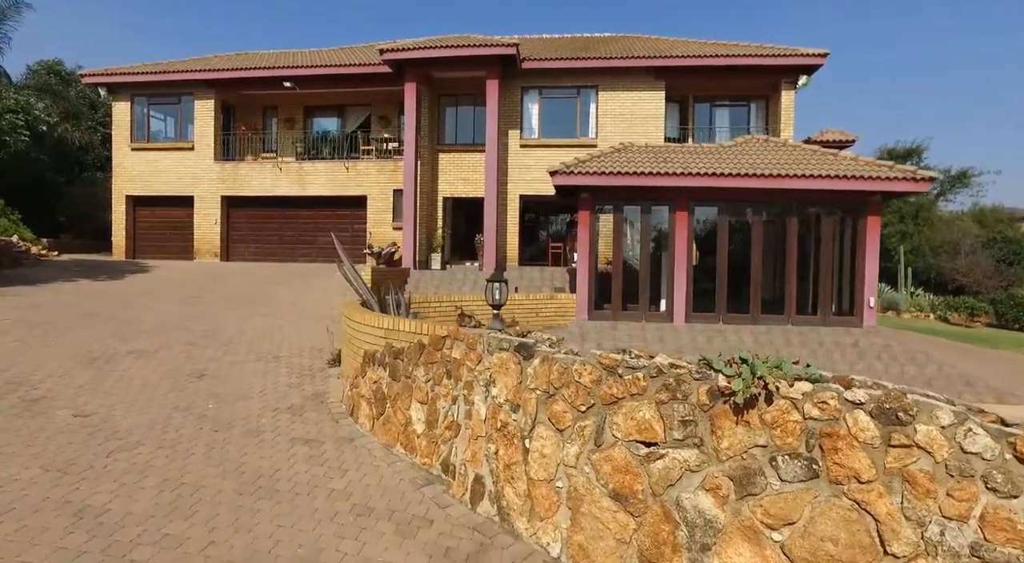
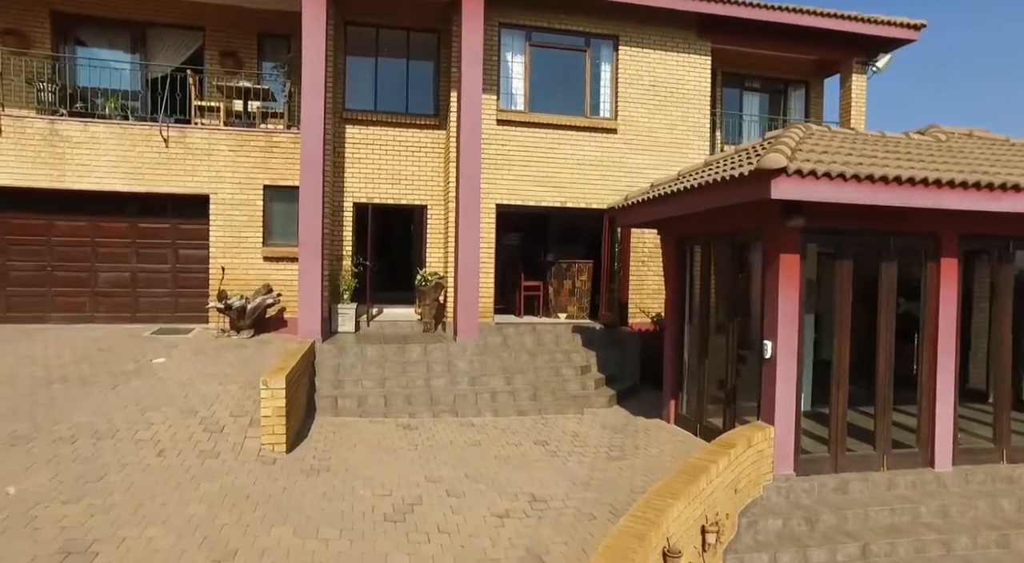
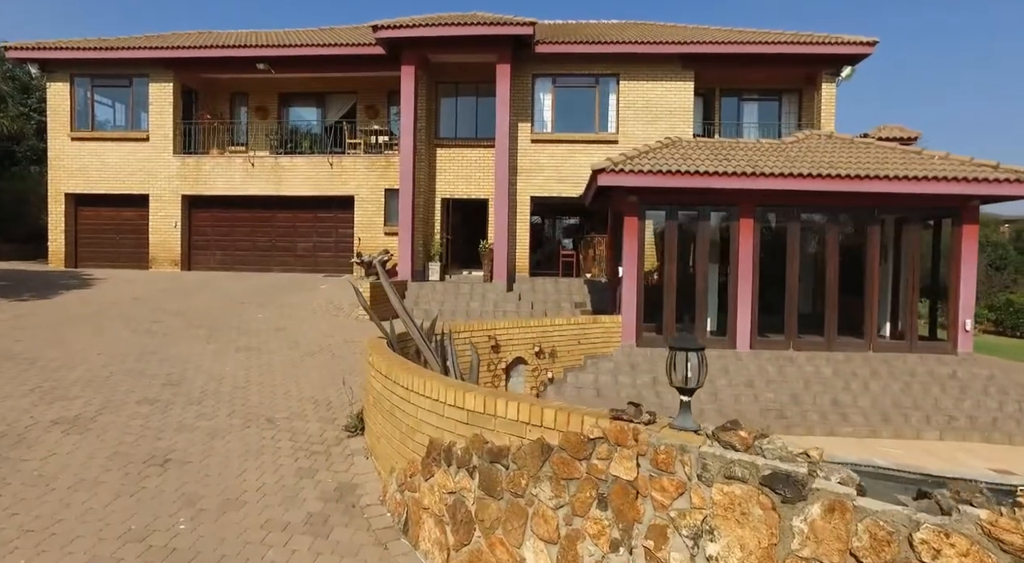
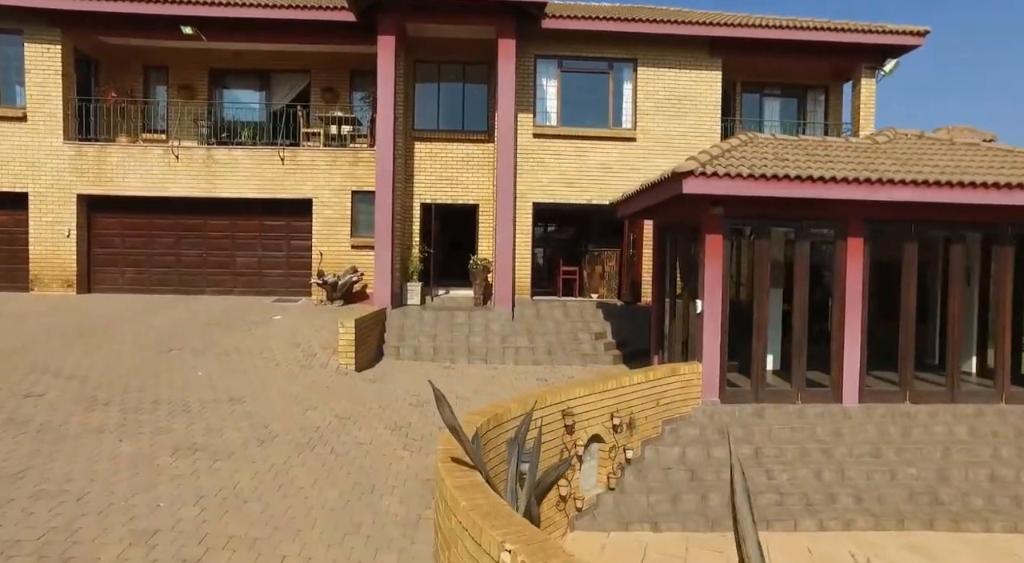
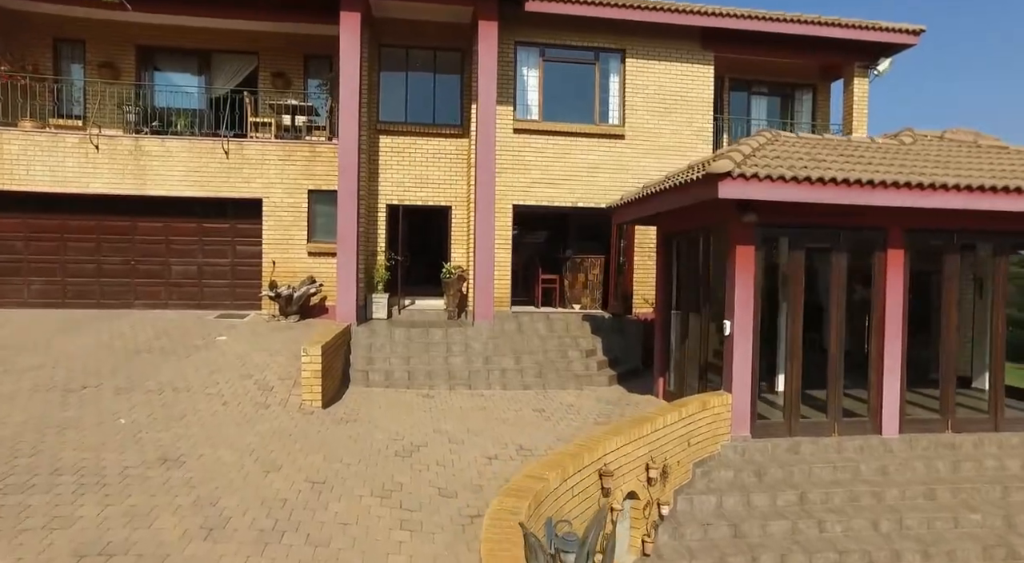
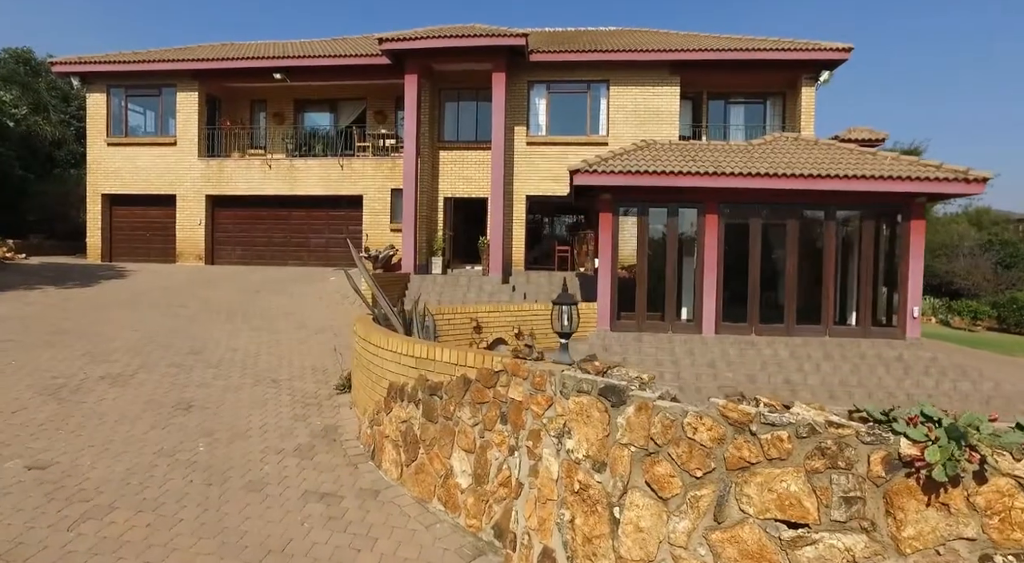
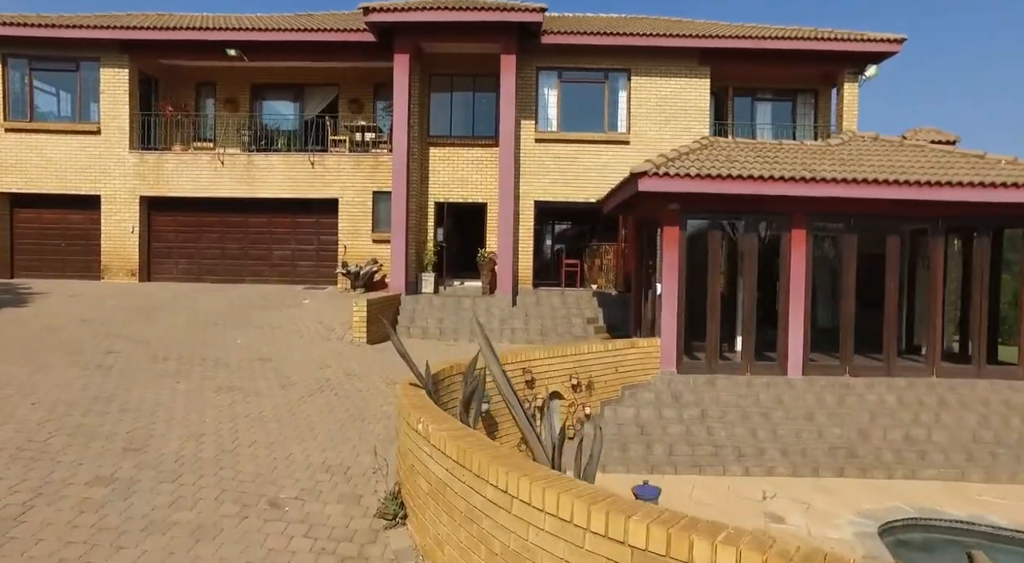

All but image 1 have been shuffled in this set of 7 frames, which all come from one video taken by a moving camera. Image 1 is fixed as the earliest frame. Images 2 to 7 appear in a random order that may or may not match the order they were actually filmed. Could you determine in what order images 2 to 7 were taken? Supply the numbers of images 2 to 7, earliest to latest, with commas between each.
6, 3, 7, 4, 5, 2
